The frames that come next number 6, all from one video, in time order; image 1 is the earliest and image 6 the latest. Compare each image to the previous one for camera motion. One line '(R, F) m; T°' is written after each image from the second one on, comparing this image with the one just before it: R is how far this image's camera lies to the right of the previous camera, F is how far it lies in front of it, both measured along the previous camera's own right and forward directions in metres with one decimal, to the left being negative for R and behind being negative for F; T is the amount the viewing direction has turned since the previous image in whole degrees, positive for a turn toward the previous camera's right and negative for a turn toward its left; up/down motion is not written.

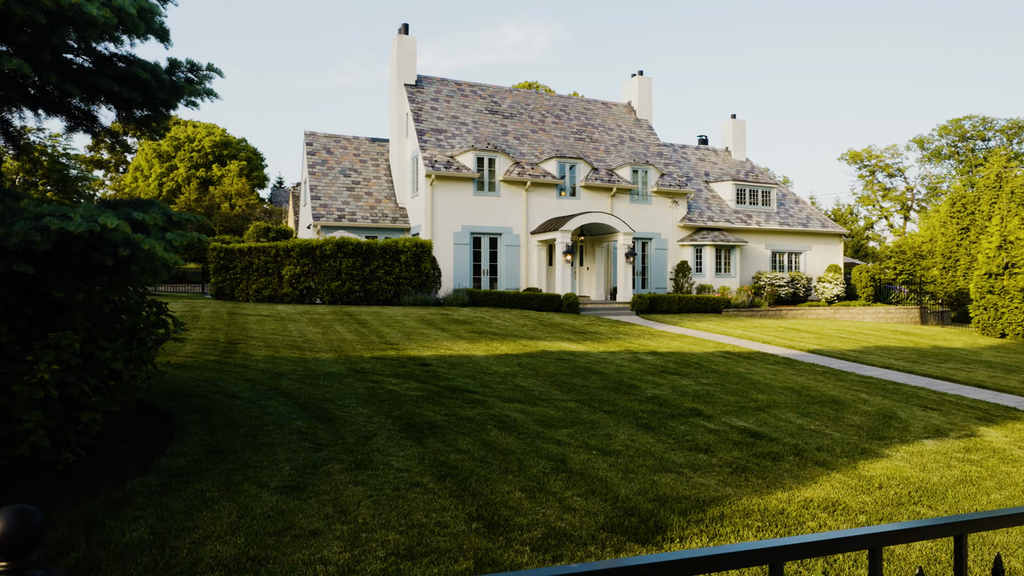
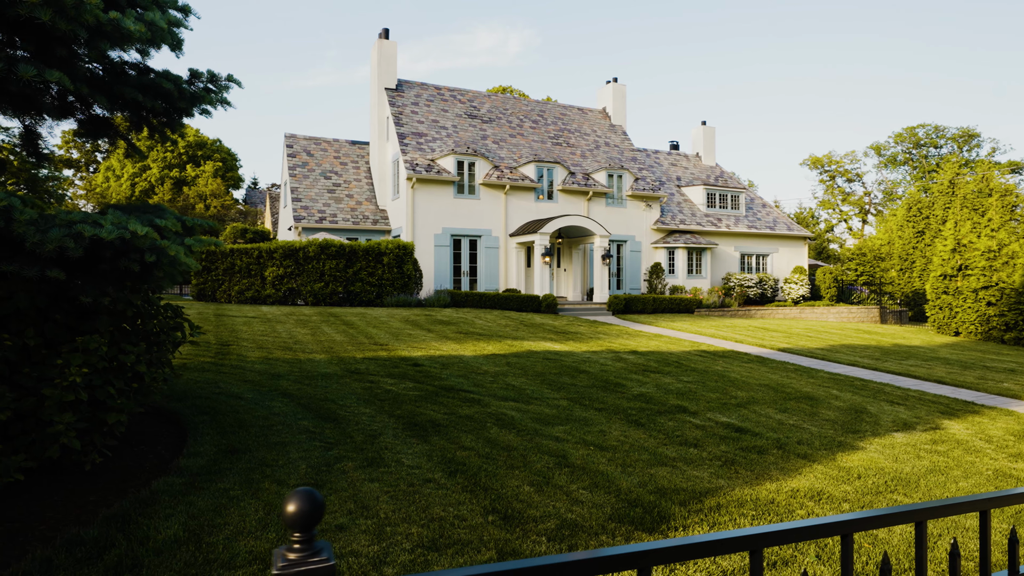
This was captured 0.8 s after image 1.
(-0.3, -0.2) m; +3°
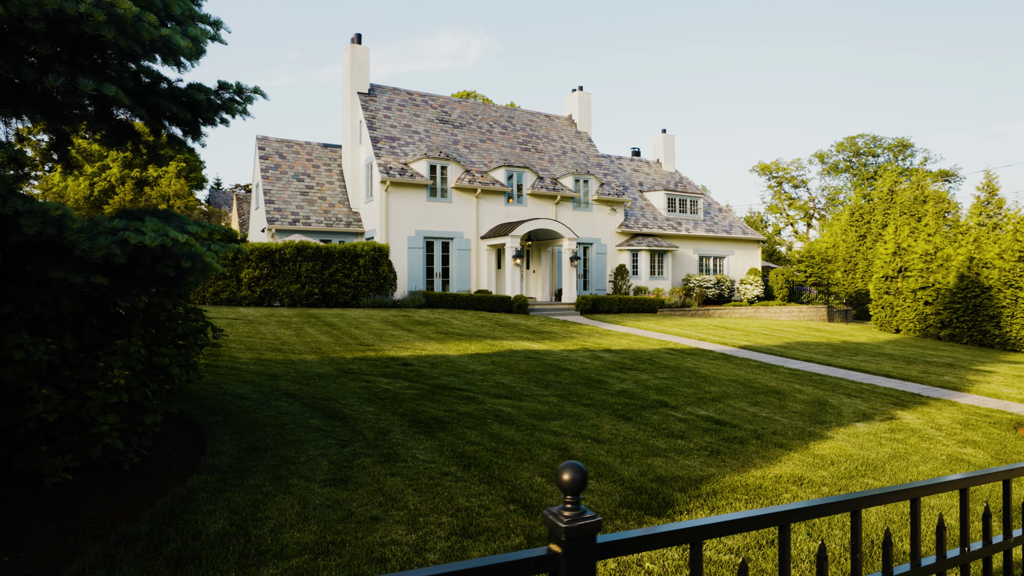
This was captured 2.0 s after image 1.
(-0.5, -0.2) m; +5°
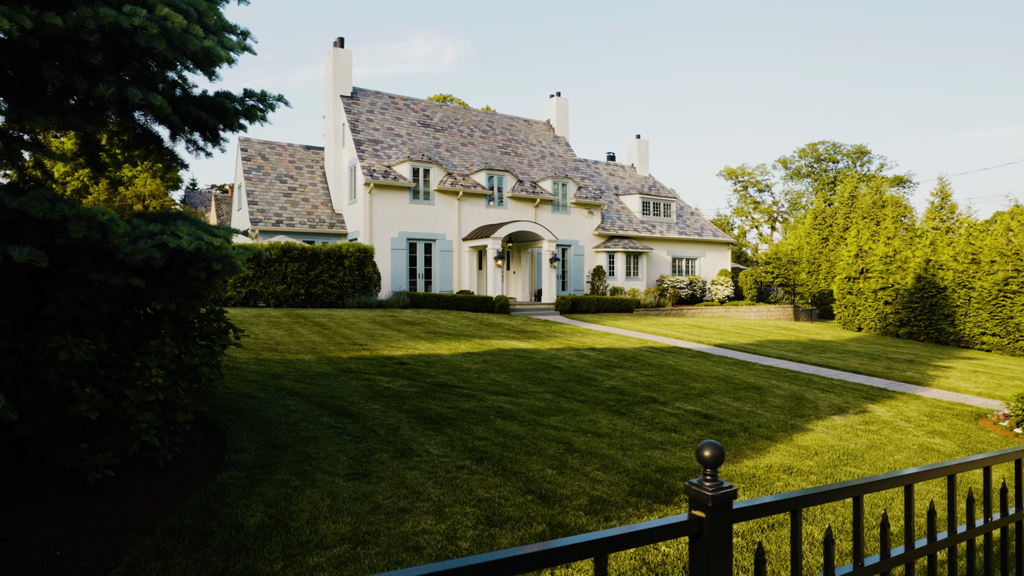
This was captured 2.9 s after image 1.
(-0.4, -0.2) m; +3°
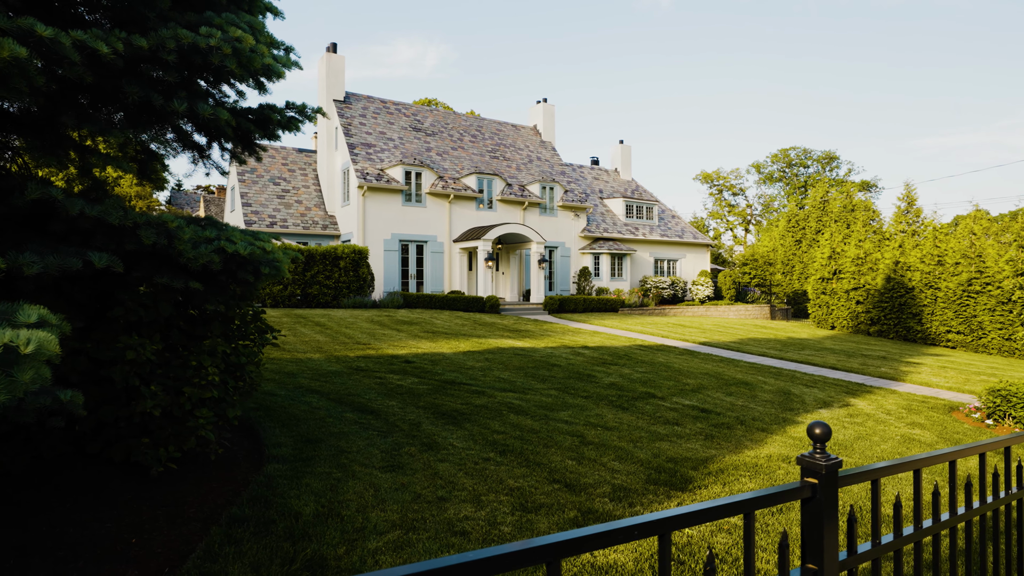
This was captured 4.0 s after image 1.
(-0.4, -0.2) m; +2°
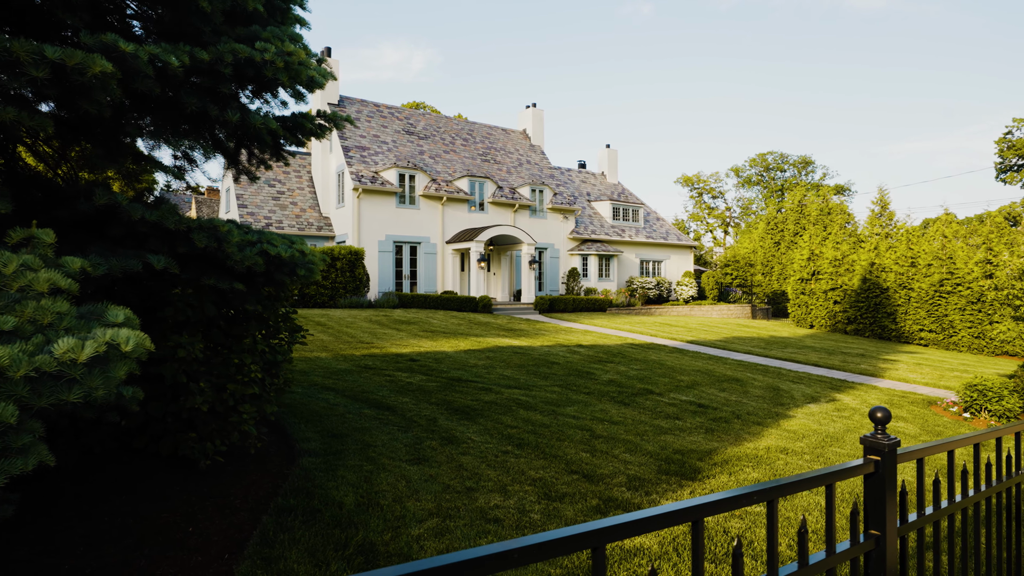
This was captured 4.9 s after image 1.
(-0.3, -0.2) m; +2°
